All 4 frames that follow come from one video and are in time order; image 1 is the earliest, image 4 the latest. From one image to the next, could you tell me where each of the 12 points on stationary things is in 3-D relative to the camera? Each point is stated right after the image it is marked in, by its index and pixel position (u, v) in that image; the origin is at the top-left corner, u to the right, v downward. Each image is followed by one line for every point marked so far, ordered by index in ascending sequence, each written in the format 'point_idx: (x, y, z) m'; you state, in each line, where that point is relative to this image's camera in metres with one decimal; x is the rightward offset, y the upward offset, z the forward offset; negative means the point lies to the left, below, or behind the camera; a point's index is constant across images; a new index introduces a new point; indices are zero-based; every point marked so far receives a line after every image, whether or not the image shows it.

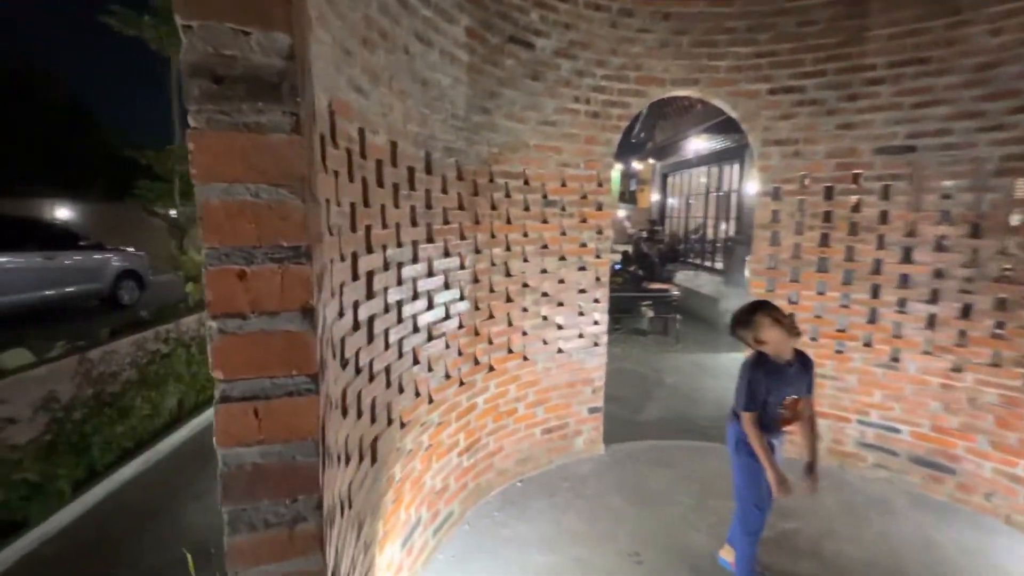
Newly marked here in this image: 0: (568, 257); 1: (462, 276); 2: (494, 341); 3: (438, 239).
0: (+0.5, +0.2, +3.9) m
1: (-0.3, +0.1, +3.1) m
2: (-0.1, -0.4, +3.5) m
3: (-0.4, +0.3, +2.8) m
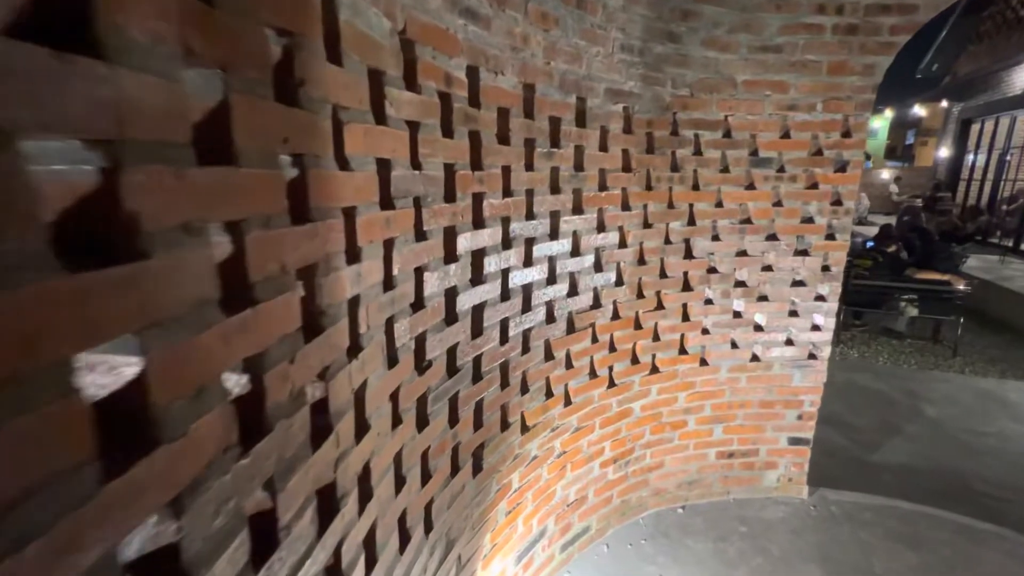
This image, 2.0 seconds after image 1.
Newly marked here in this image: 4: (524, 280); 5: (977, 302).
0: (+1.6, +0.3, +2.9) m
1: (+0.6, +0.2, +2.5) m
2: (+0.9, -0.3, +2.8) m
3: (+0.4, +0.4, +2.3) m
4: (0.0, 0.0, +2.0) m
5: (+8.1, -0.3, +8.2) m
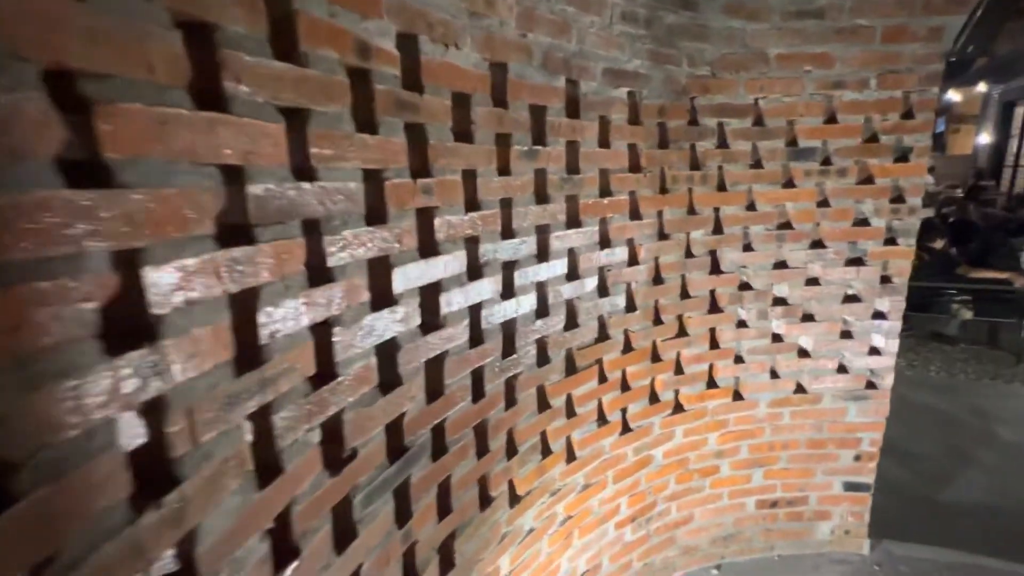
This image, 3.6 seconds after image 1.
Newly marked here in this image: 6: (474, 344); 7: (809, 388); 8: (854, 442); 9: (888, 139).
0: (+1.6, +0.2, +2.3) m
1: (+0.5, 0.0, +2.0) m
2: (+0.9, -0.4, +2.3) m
3: (+0.3, +0.3, +1.8) m
4: (0.0, -0.1, +1.5) m
5: (+8.3, -0.2, +7.4) m
6: (-0.1, -0.2, +1.4) m
7: (+1.6, -0.5, +2.5) m
8: (+1.9, -0.9, +2.6) m
9: (+1.8, +0.7, +2.2) m
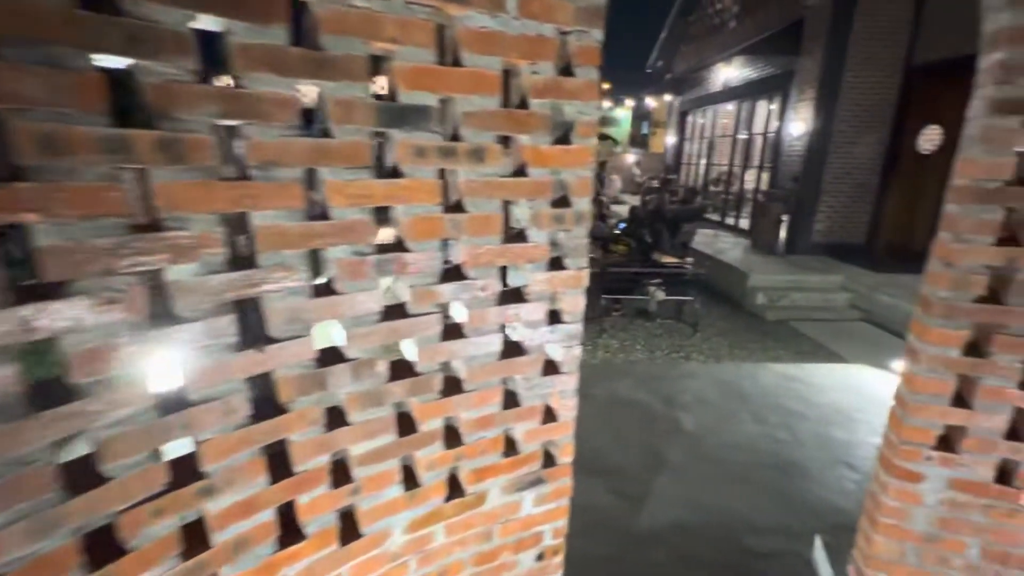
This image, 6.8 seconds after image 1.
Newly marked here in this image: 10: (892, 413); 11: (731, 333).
0: (-0.1, 0.0, +1.4) m
1: (-0.9, -0.2, +0.7) m
2: (-0.7, -0.6, +1.2) m
3: (-1.0, 0.0, +0.4) m
4: (-1.2, -0.4, 0.0) m
5: (+3.7, +0.2, +9.0) m
6: (-1.2, -0.5, -0.1) m
7: (-0.2, -0.7, +1.6) m
8: (+0.1, -1.0, +1.9) m
9: (+0.1, +0.6, +1.4) m
10: (+1.5, -0.5, +1.9) m
11: (+3.2, -0.7, +6.9) m
